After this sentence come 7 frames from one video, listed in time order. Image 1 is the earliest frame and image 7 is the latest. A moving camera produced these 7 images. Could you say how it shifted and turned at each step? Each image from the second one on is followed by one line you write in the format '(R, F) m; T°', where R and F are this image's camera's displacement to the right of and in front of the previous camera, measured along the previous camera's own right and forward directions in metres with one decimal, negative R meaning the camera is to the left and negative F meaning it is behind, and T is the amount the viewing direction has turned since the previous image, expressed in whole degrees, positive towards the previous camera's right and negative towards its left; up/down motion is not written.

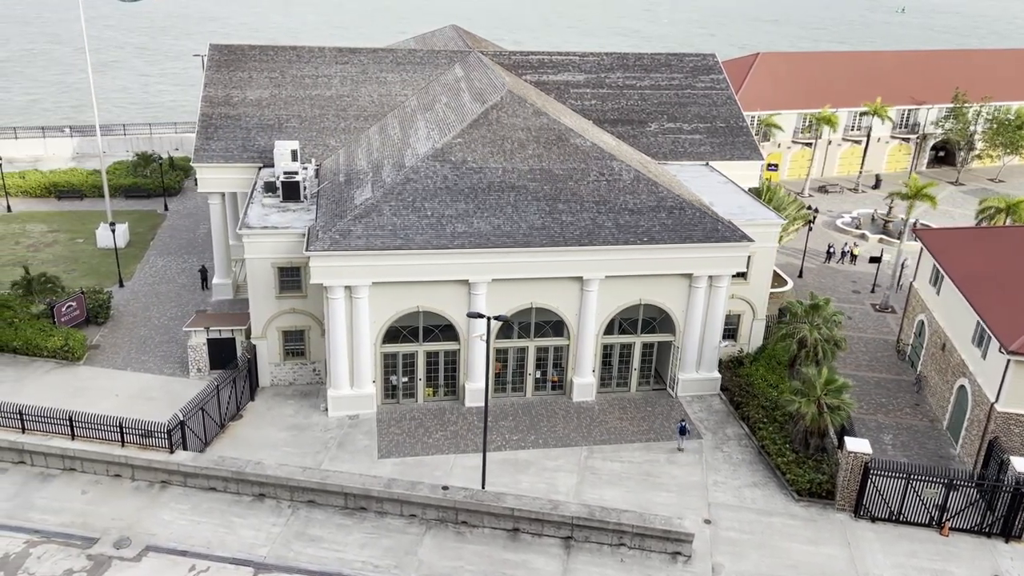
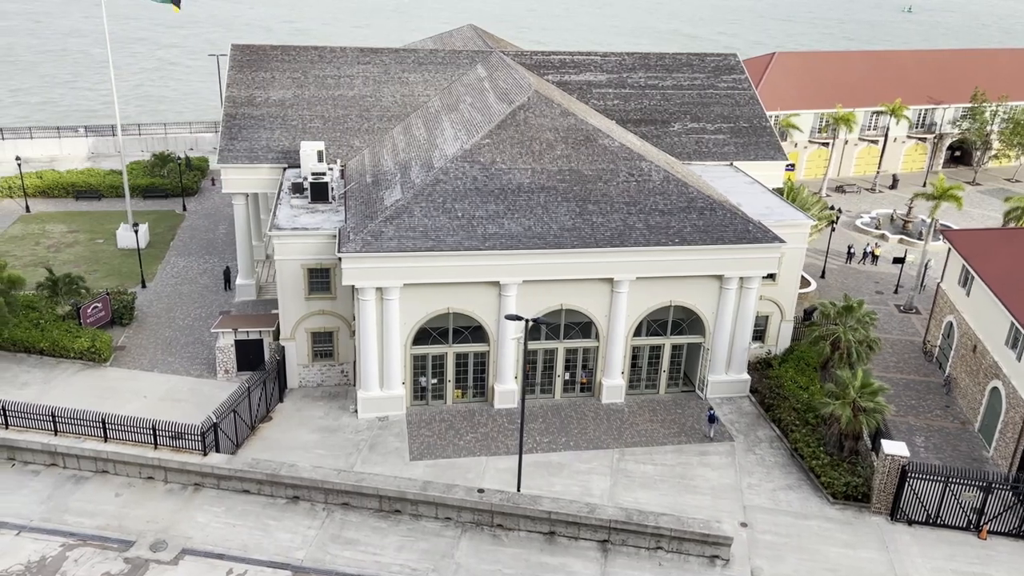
(-1.1, +0.1) m; 0°
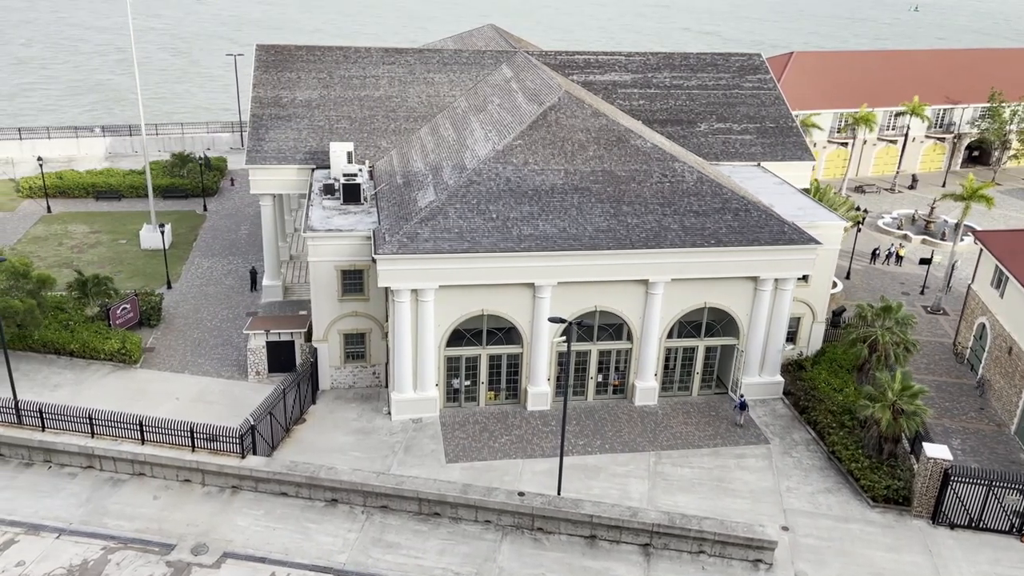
(-1.2, +0.2) m; 0°
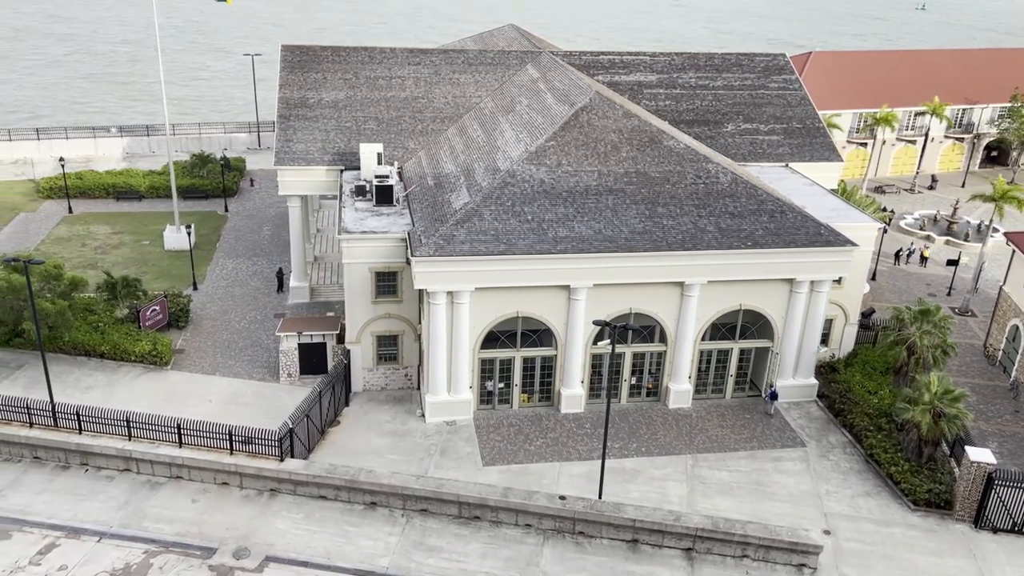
(-1.2, +0.1) m; 0°
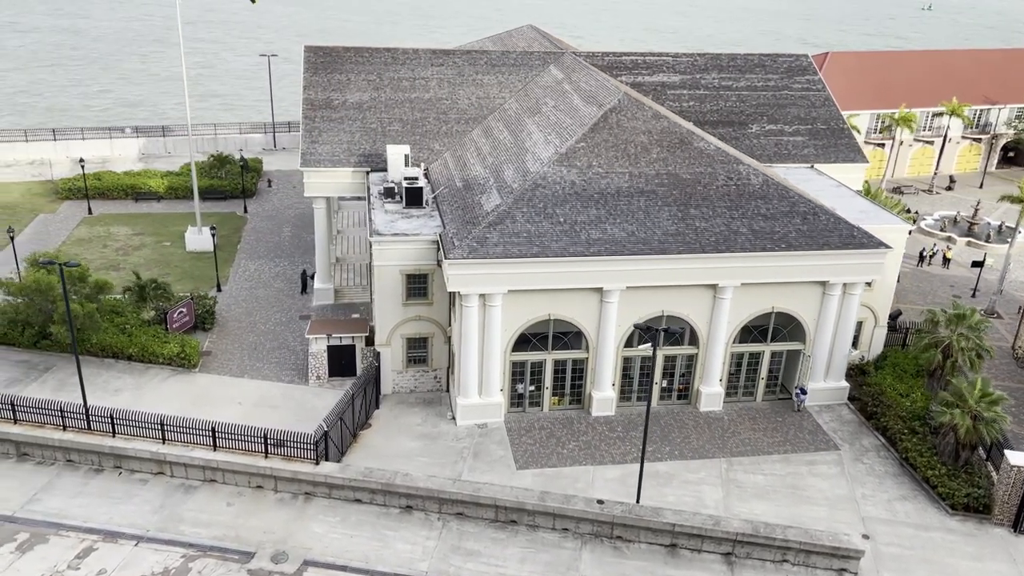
(-1.1, +0.1) m; 0°
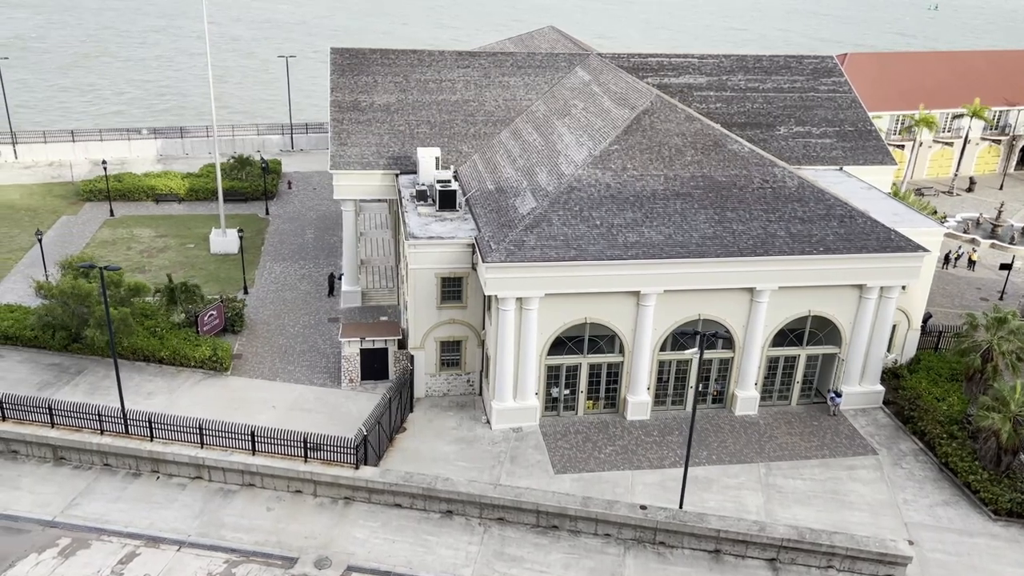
(-1.2, +0.1) m; 0°
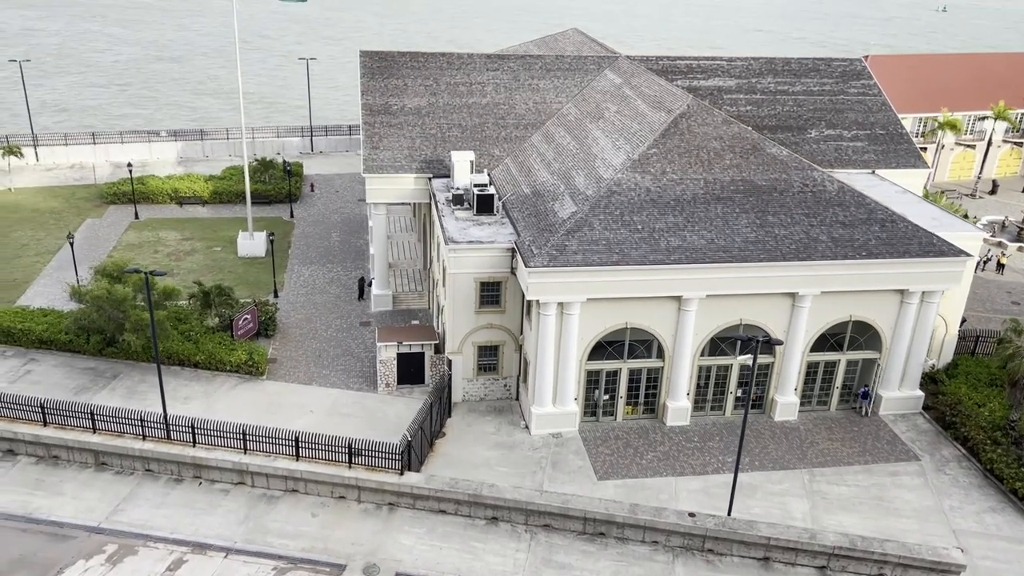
(-1.4, +0.2) m; 0°
